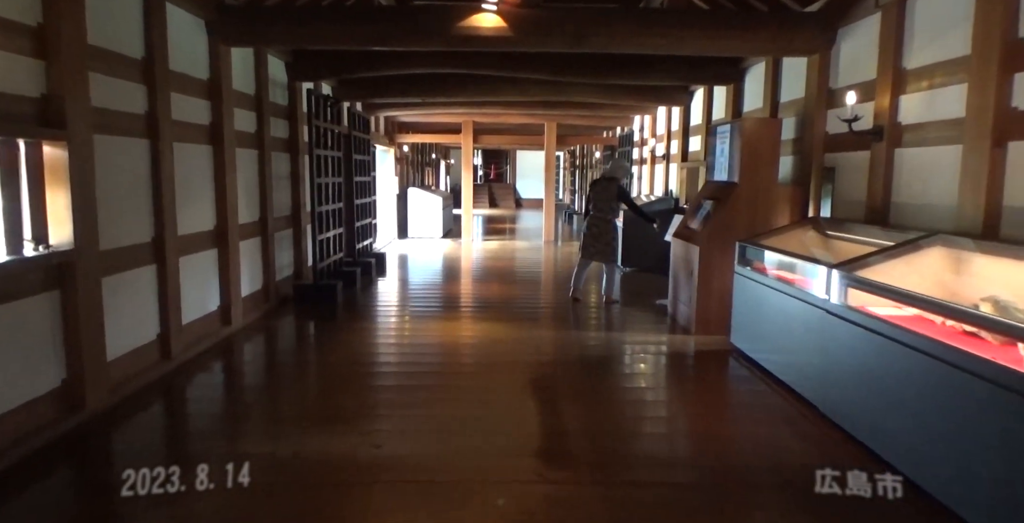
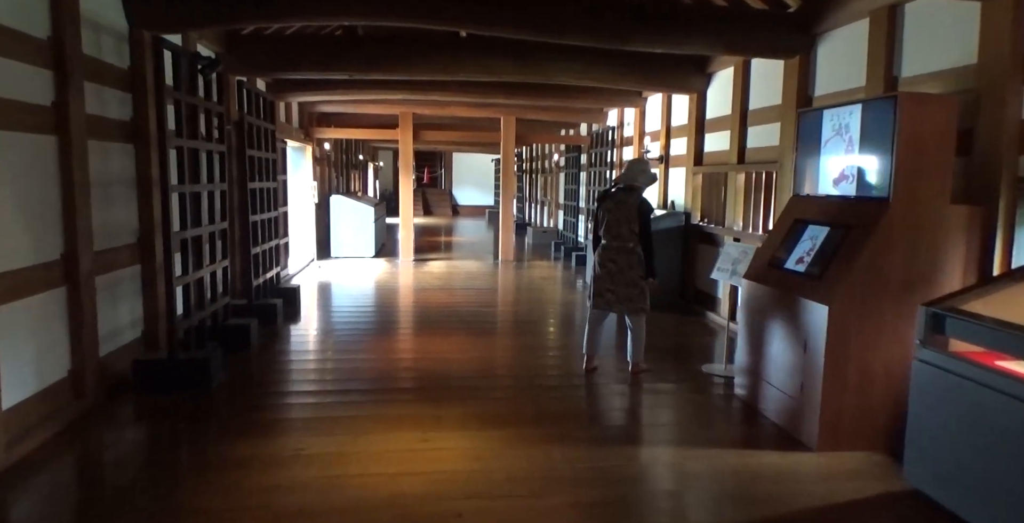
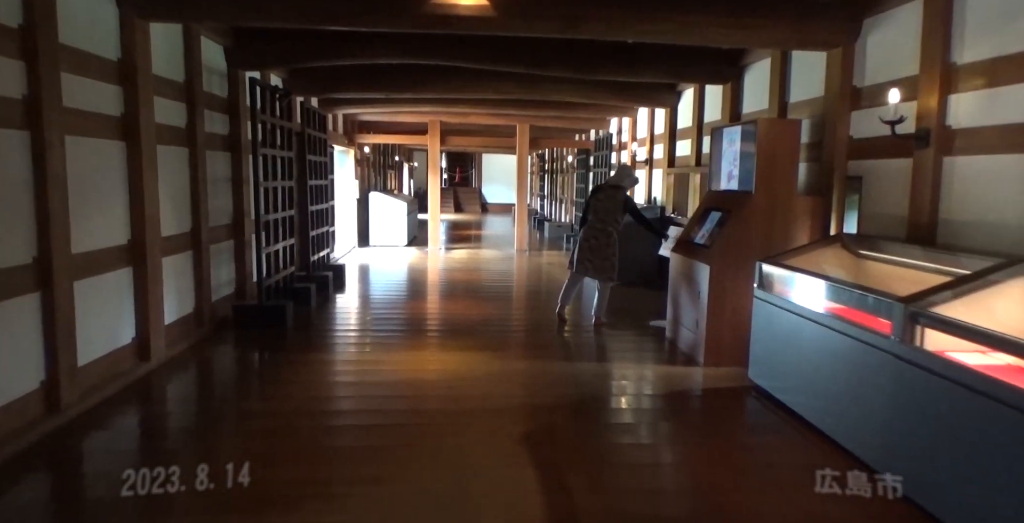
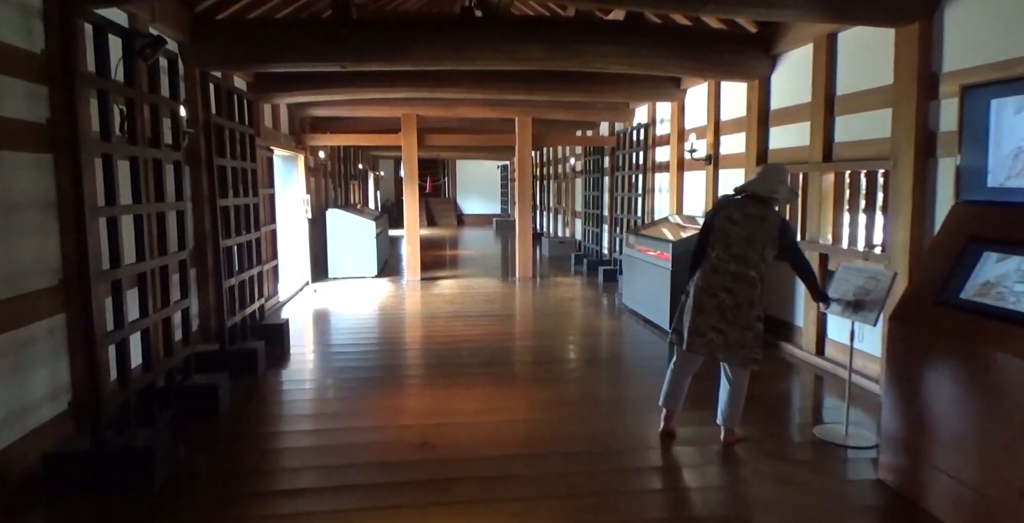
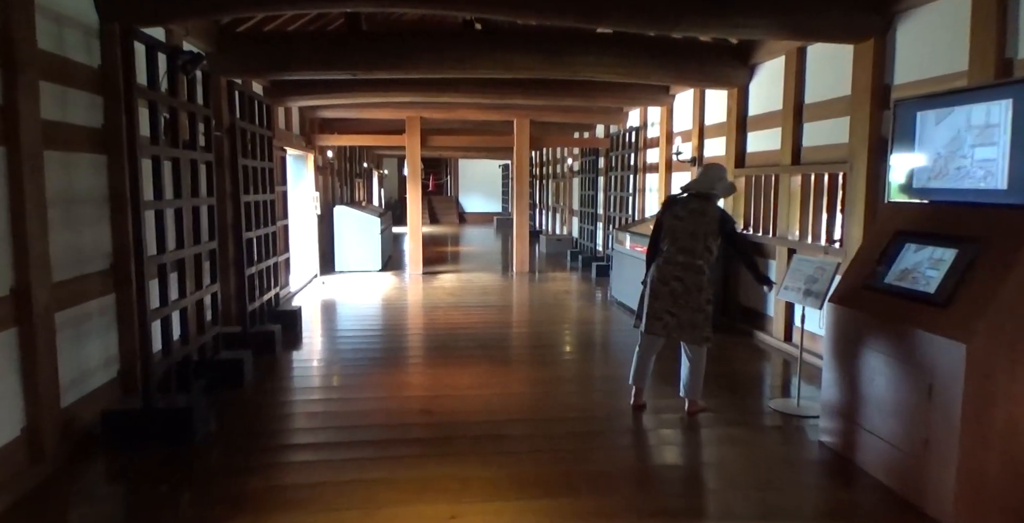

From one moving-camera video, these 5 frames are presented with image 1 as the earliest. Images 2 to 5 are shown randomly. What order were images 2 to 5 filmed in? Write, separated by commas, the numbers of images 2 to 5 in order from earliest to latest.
3, 2, 5, 4
